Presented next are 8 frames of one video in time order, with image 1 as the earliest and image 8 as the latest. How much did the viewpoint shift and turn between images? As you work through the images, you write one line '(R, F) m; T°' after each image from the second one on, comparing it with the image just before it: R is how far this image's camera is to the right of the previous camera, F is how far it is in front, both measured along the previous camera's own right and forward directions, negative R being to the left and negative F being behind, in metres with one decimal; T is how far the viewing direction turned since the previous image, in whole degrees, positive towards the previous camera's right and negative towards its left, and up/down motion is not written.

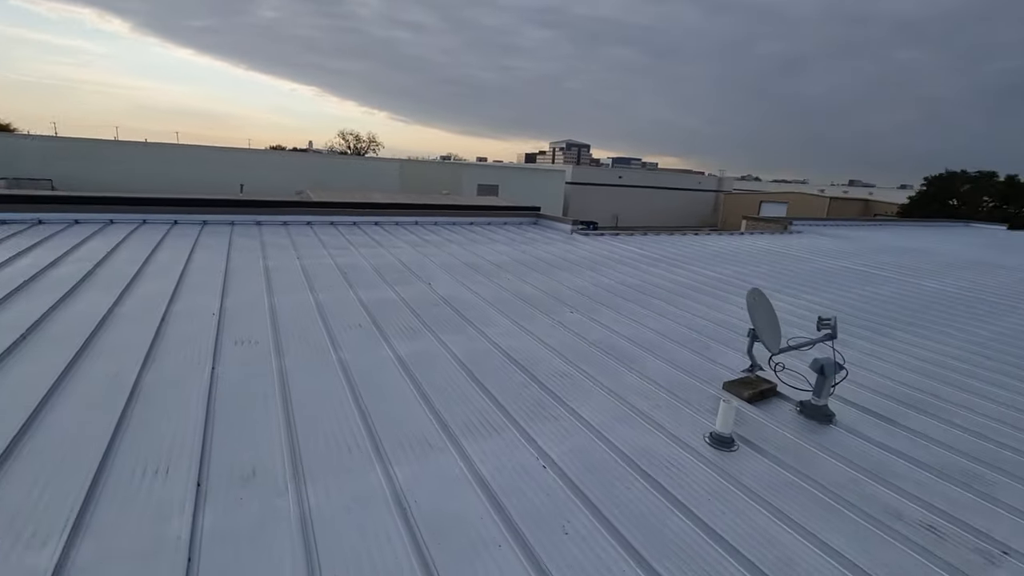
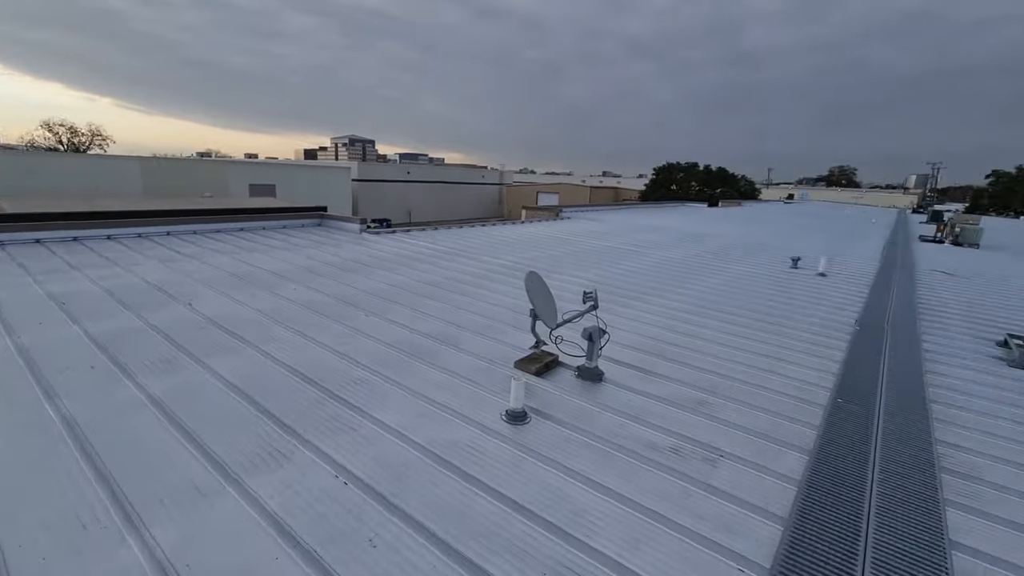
(+0.1, 0.0) m; +23°
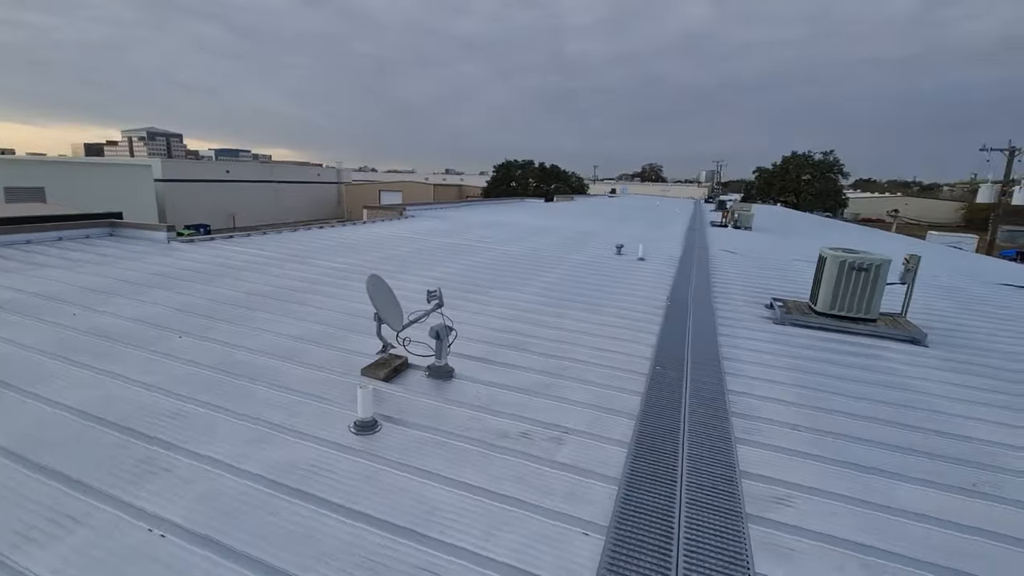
(0.0, 0.0) m; +17°
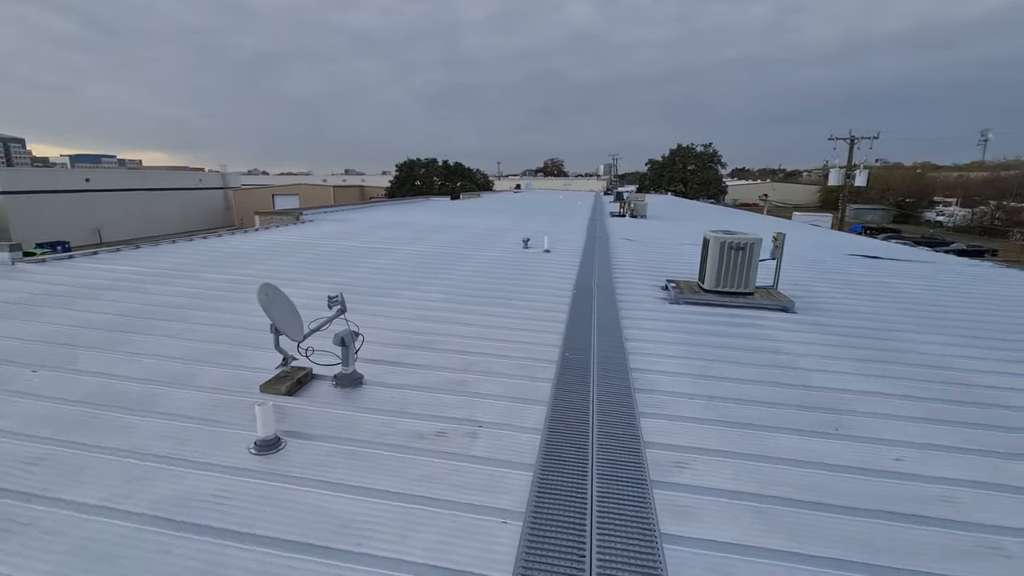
(0.0, 0.0) m; +10°
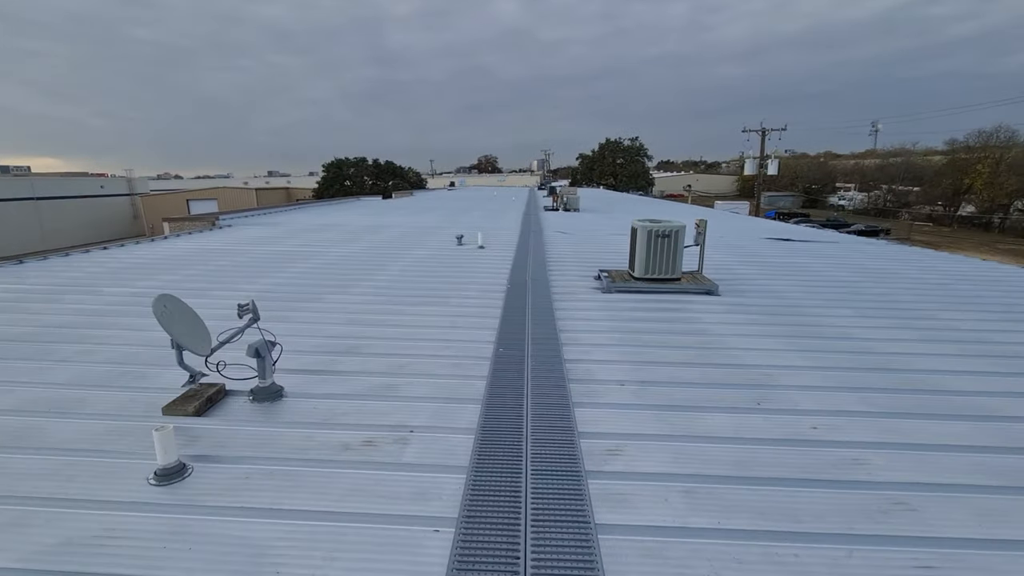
(+0.1, +0.1) m; +7°
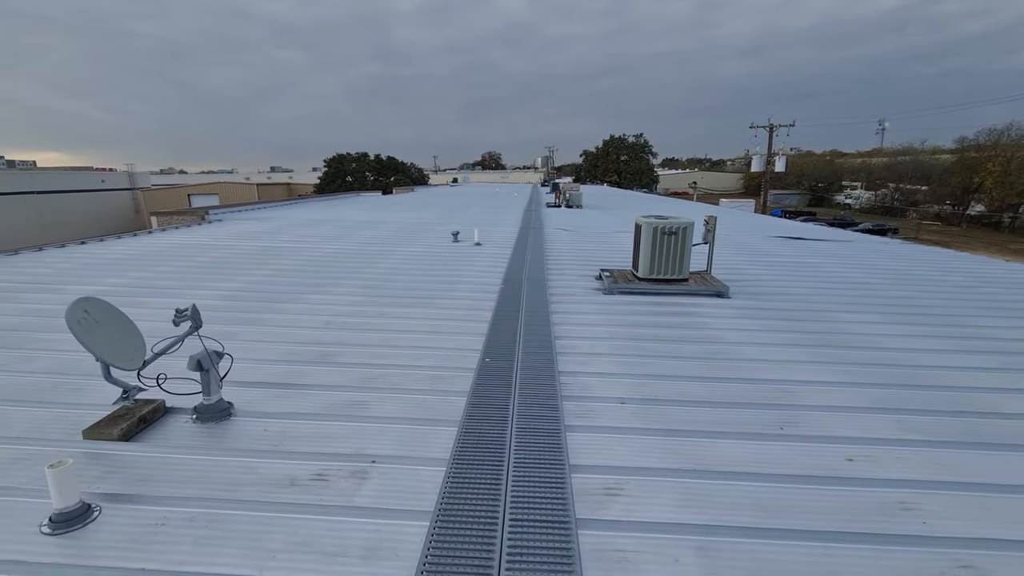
(+0.1, +0.4) m; 0°
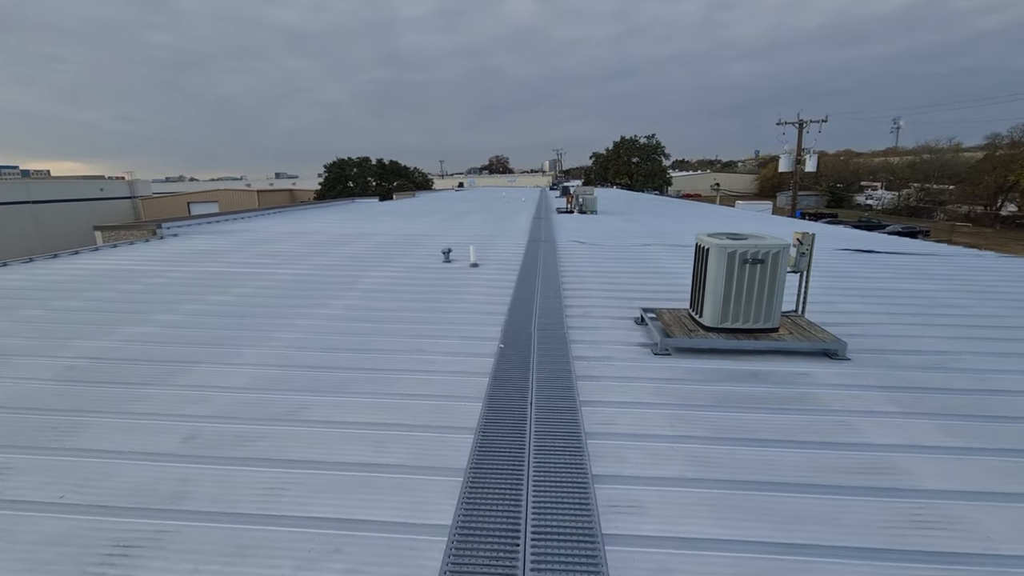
(0.0, +1.6) m; -1°
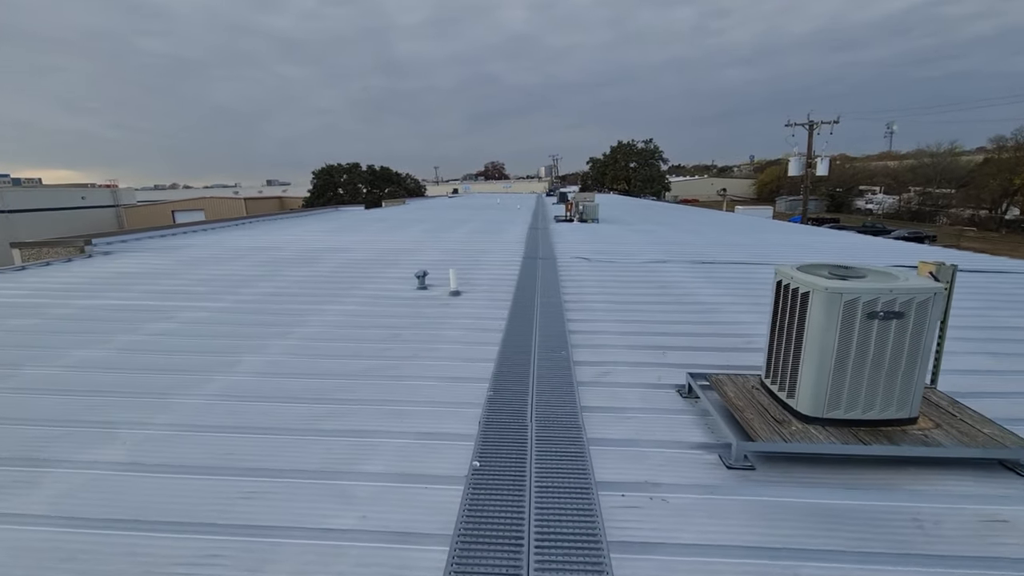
(+0.1, +1.2) m; 0°
